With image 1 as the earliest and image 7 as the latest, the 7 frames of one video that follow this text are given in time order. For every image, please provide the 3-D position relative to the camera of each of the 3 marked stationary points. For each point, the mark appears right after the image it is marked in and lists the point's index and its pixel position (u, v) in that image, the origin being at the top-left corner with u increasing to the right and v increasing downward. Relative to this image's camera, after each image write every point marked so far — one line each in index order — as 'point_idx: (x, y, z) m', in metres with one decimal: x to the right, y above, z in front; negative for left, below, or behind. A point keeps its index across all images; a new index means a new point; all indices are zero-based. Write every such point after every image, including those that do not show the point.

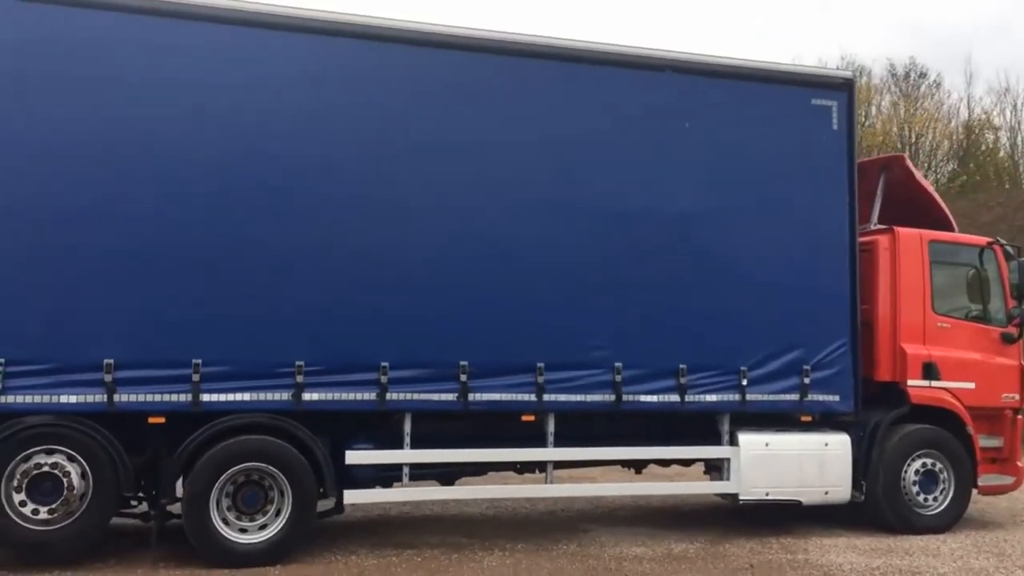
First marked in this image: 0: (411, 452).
0: (-0.7, -1.2, +6.6) m
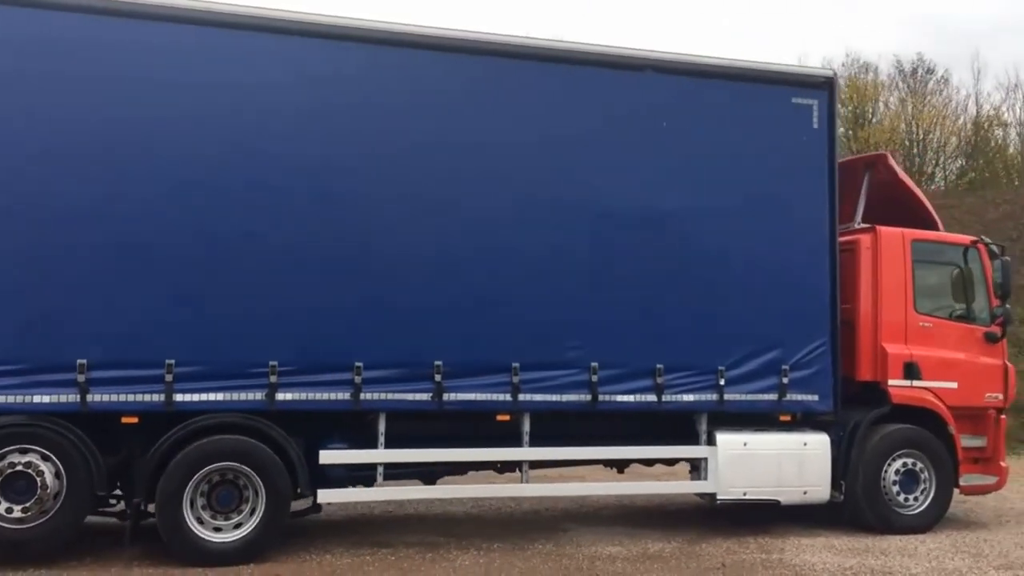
0: (-0.9, -1.2, +6.6) m
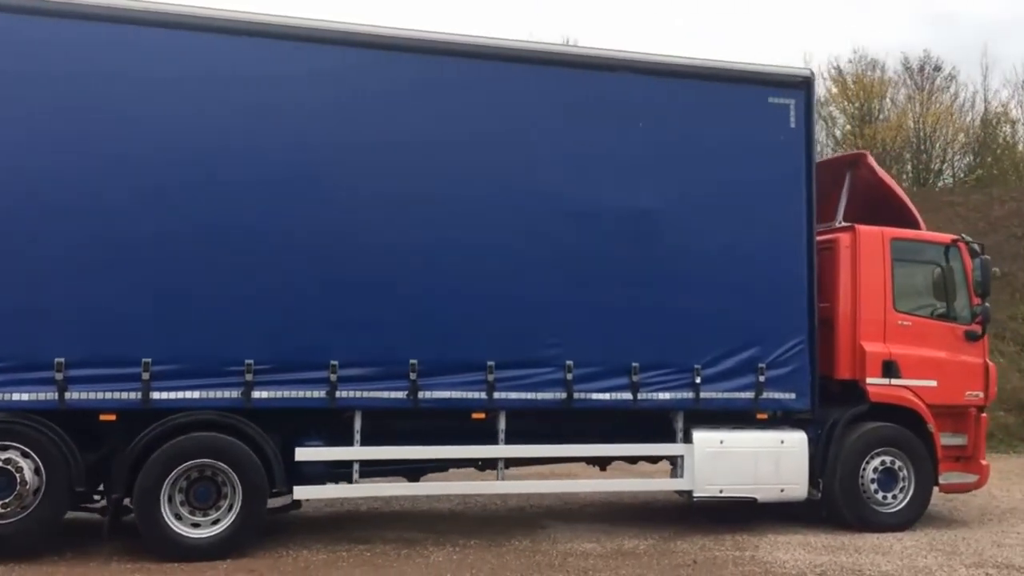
0: (-1.1, -1.2, +6.7) m
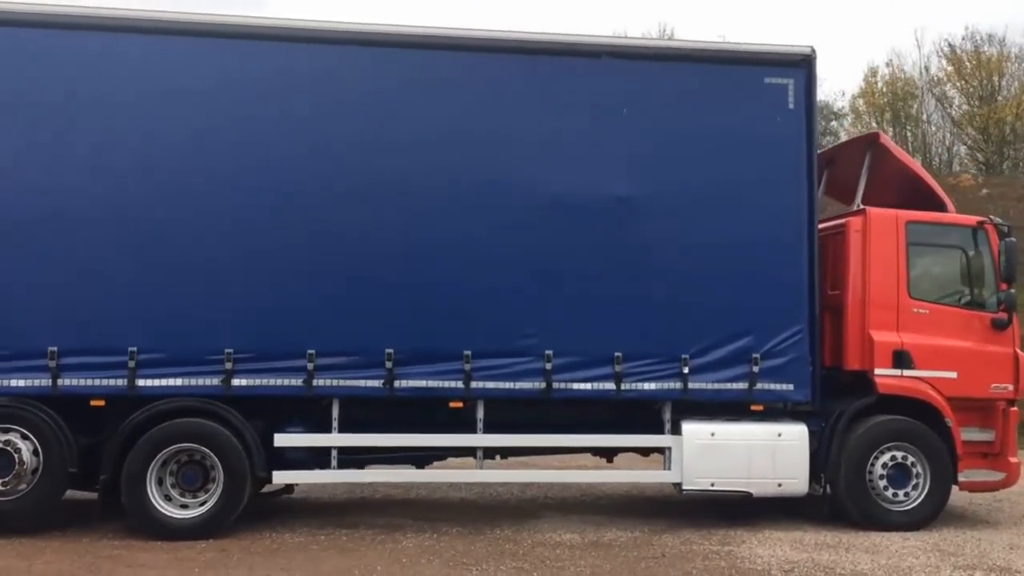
0: (-1.3, -1.1, +6.9) m
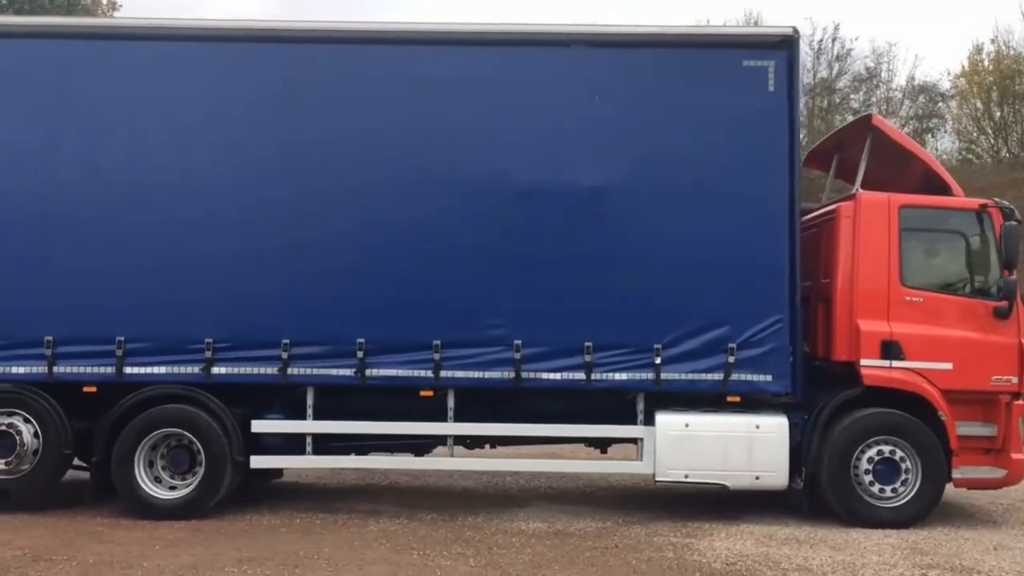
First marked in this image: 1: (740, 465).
0: (-1.5, -1.0, +7.1) m
1: (+1.7, -1.3, +7.0) m
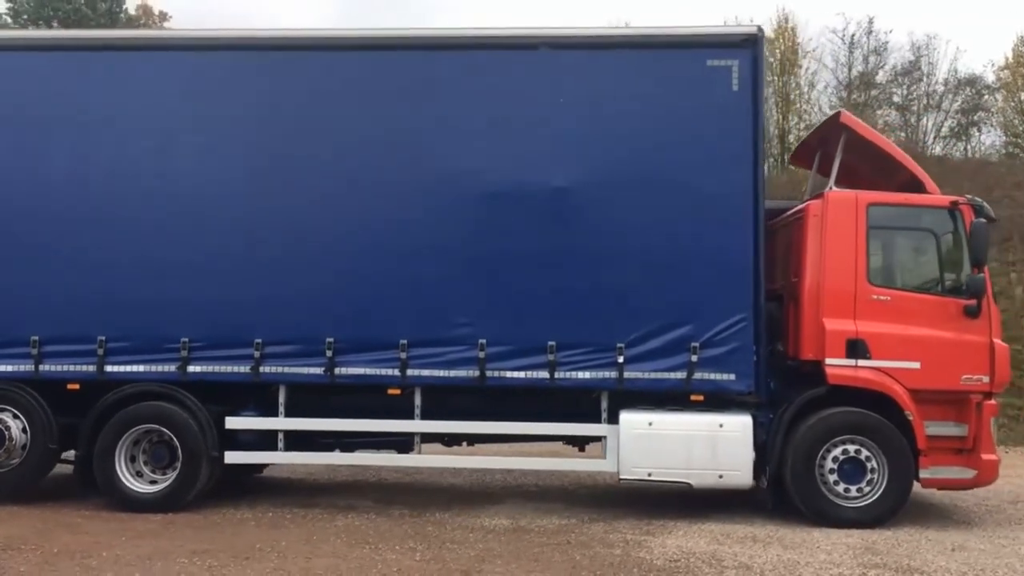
0: (-1.8, -1.0, +7.4) m
1: (+1.4, -1.3, +7.1) m
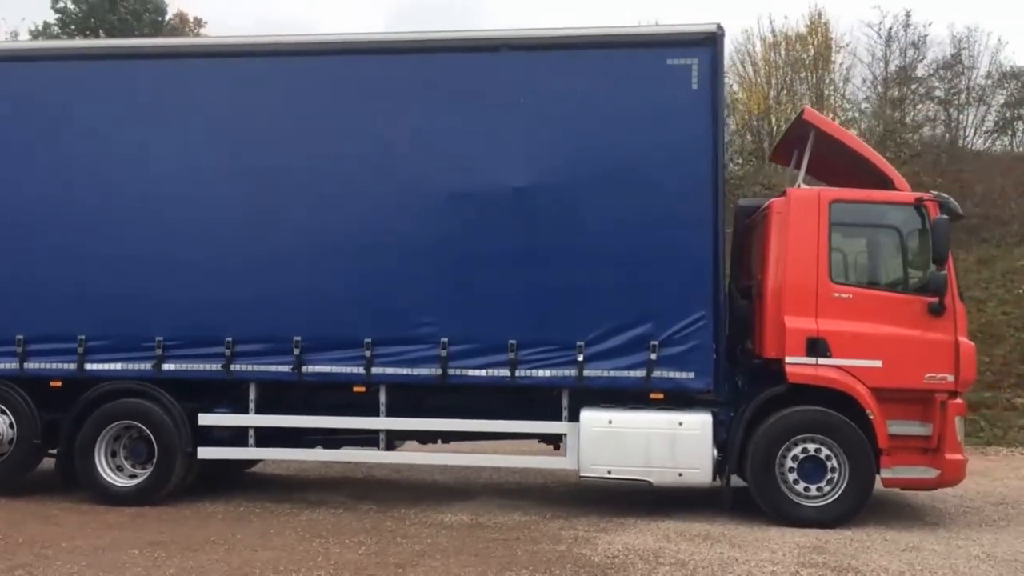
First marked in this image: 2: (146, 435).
0: (-2.1, -1.0, +7.6) m
1: (+1.1, -1.3, +7.1) m
2: (-3.0, -1.2, +7.7) m
